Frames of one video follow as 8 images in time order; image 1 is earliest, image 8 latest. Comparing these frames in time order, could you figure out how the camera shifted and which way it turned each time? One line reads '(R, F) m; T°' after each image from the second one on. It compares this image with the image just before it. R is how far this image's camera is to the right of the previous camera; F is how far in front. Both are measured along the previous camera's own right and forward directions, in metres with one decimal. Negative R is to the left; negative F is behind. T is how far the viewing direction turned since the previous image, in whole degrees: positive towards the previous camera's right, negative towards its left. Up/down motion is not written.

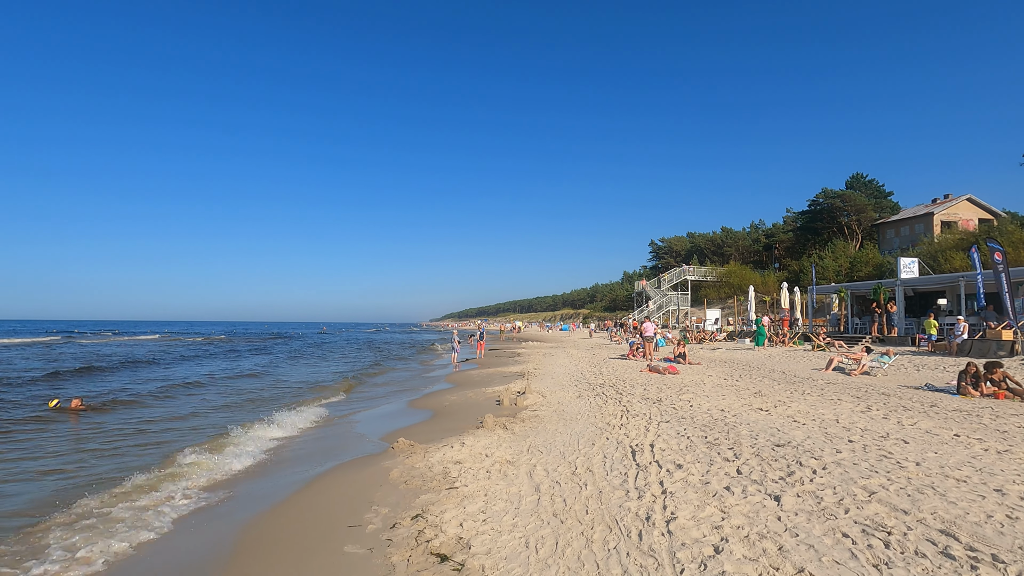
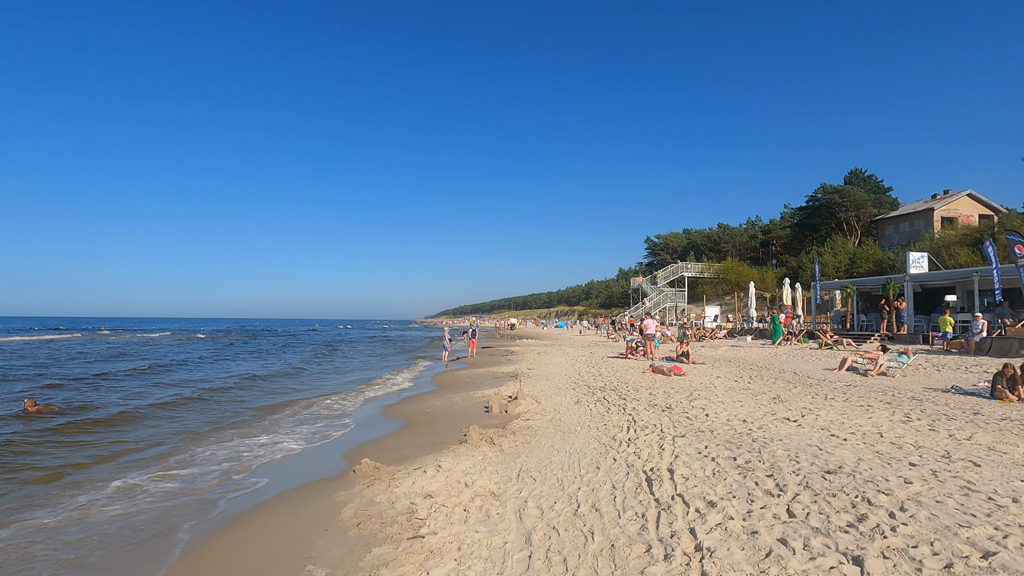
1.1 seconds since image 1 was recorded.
(+0.1, +1.3) m; +1°
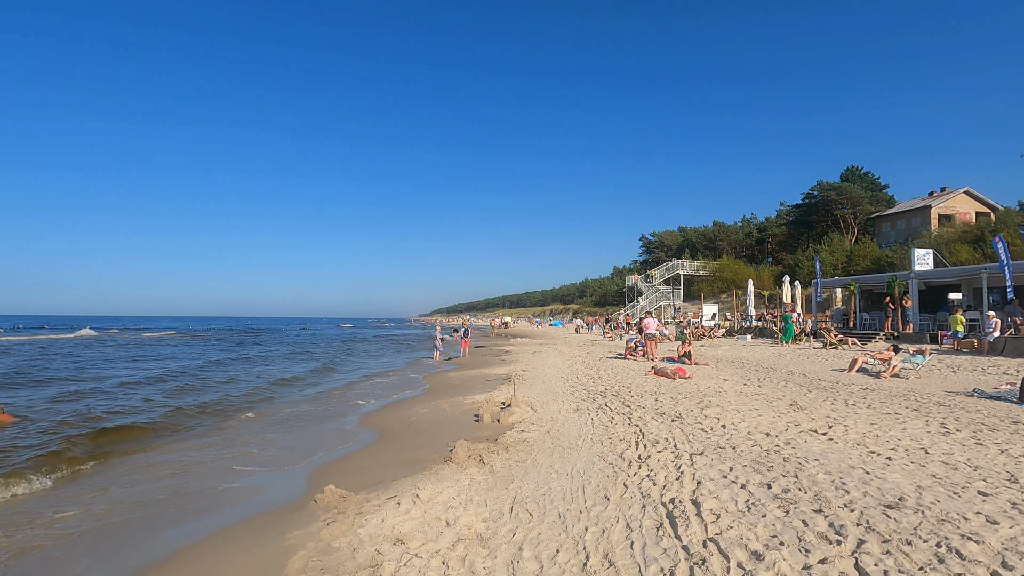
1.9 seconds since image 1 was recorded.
(0.0, +0.9) m; +1°
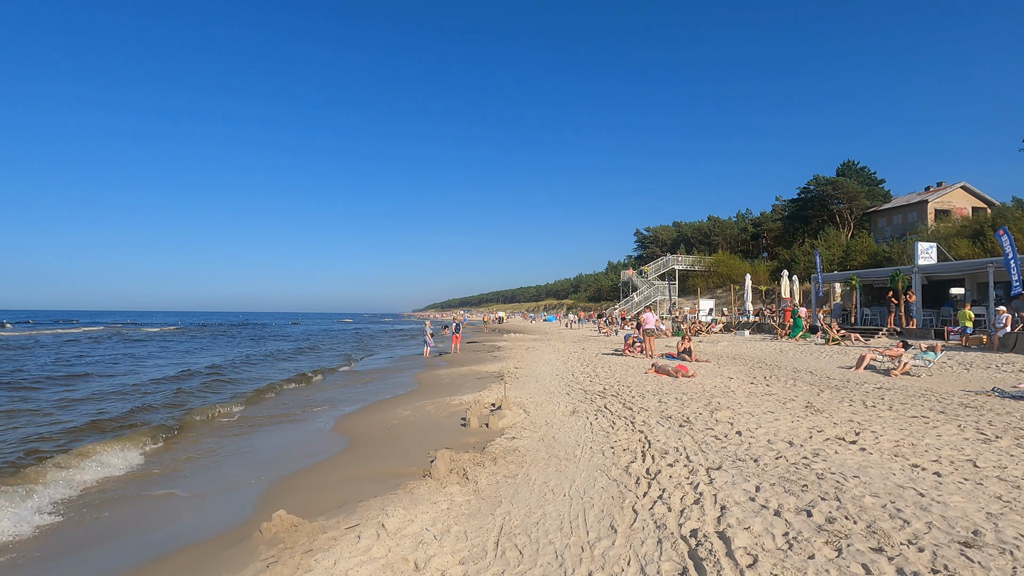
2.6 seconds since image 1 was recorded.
(+0.1, +0.9) m; +1°
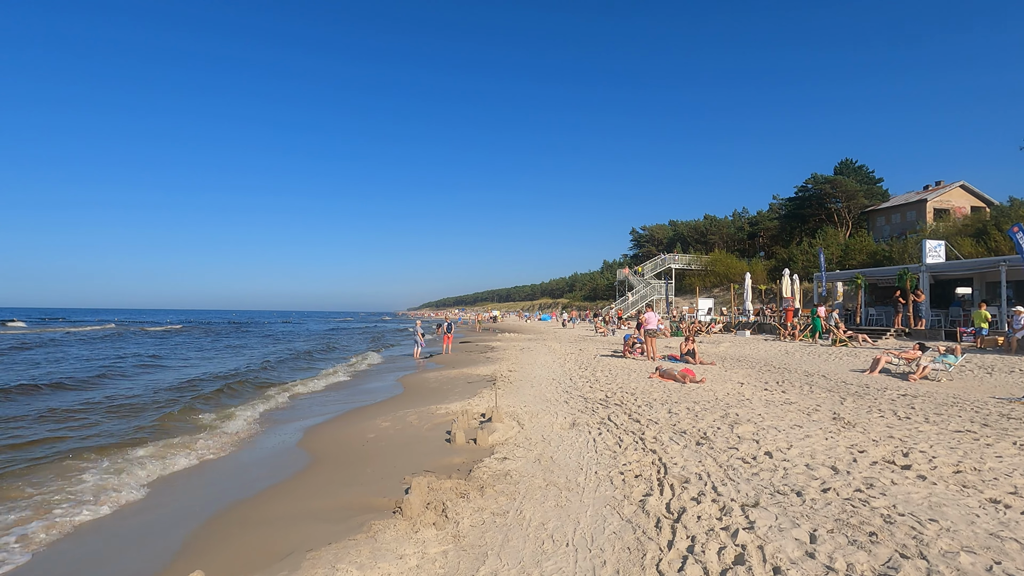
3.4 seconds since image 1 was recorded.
(0.0, +1.0) m; +1°
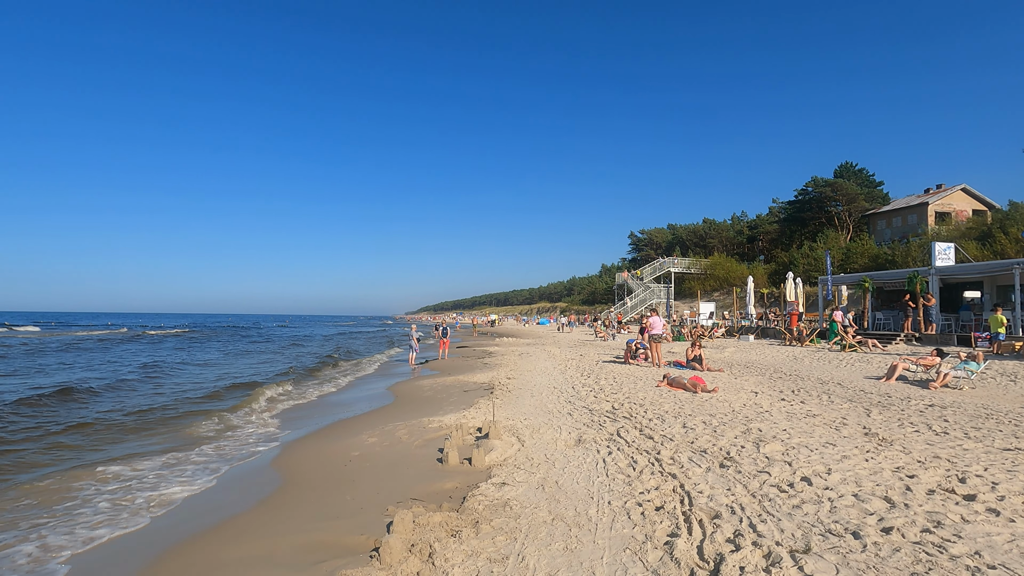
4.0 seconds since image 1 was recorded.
(0.0, +0.7) m; 0°
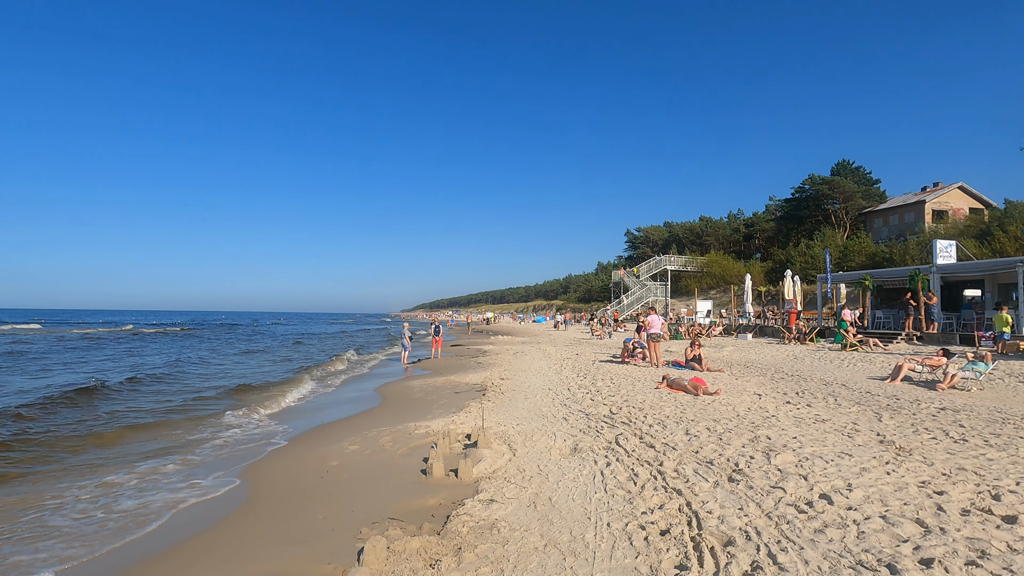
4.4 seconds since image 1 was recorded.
(+0.1, +0.5) m; 0°
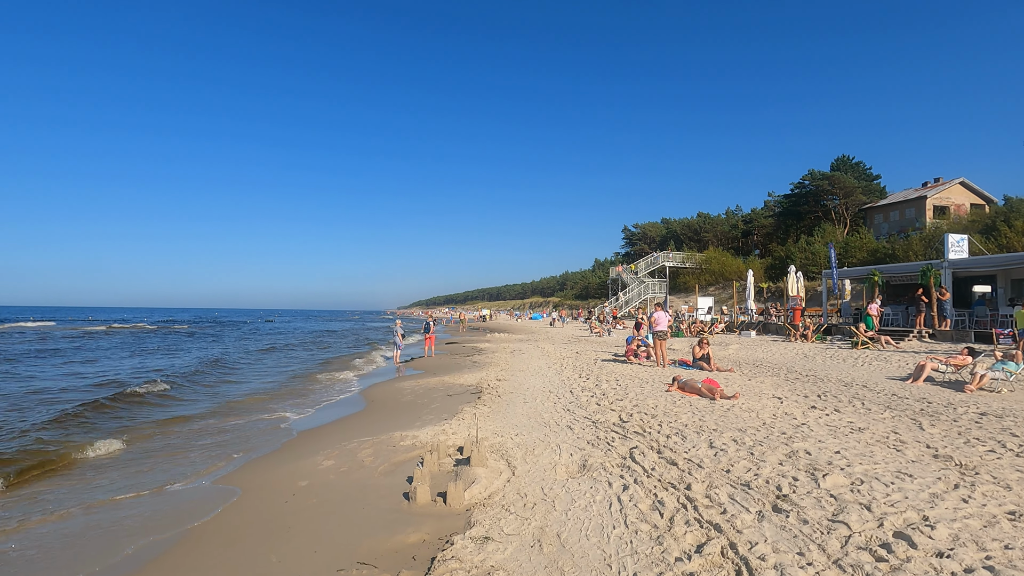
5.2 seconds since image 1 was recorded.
(0.0, +0.9) m; 0°
